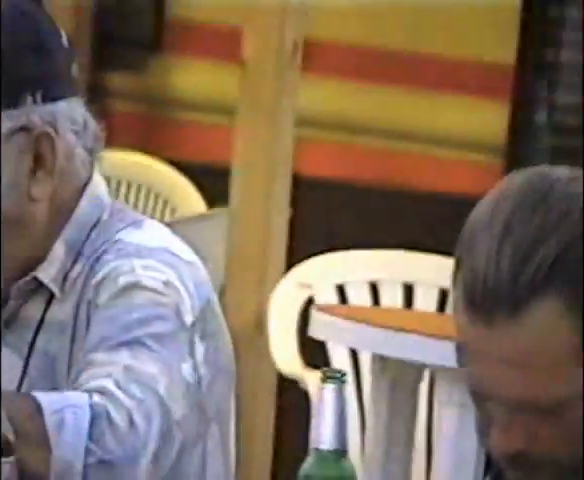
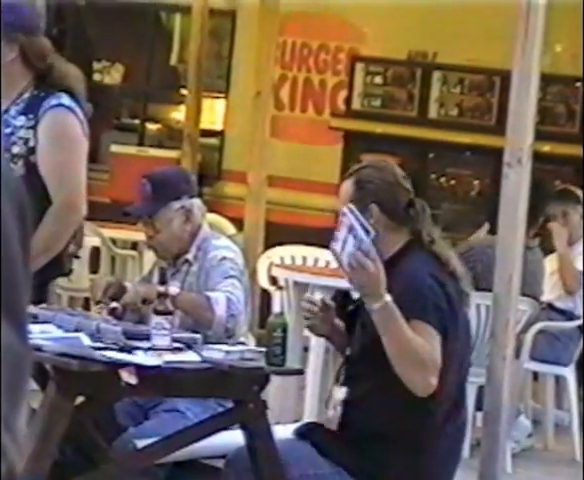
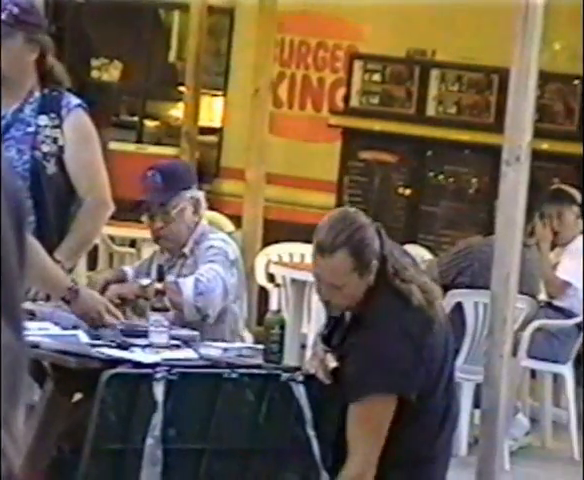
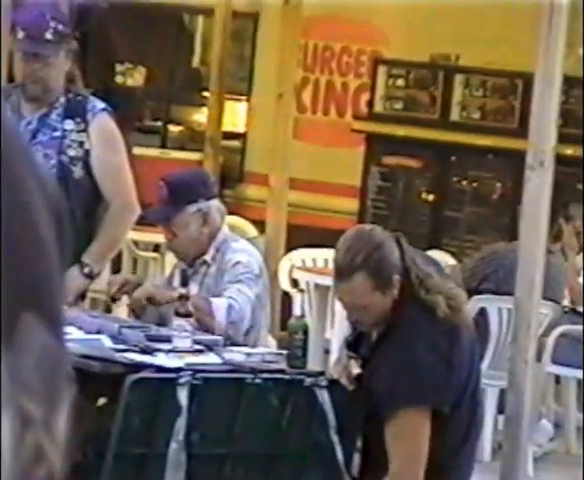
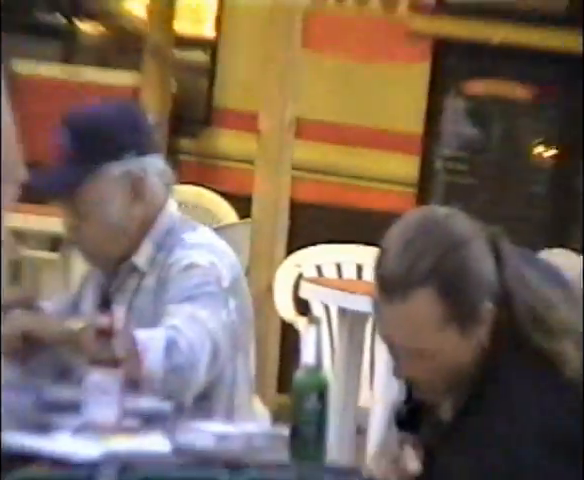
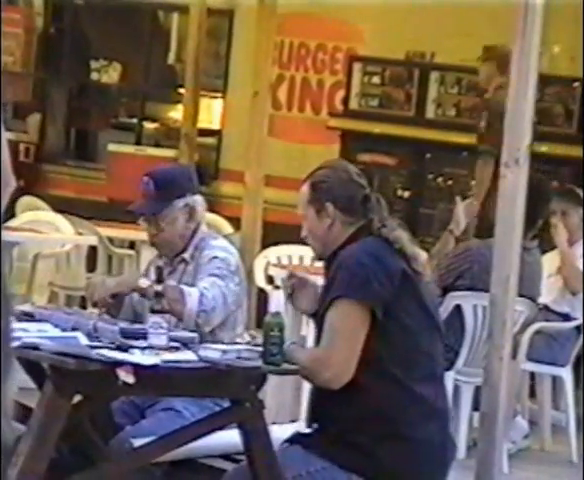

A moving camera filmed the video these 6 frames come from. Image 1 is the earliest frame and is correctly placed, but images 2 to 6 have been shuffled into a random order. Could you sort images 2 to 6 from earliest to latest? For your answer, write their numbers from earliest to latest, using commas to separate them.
5, 4, 3, 2, 6
